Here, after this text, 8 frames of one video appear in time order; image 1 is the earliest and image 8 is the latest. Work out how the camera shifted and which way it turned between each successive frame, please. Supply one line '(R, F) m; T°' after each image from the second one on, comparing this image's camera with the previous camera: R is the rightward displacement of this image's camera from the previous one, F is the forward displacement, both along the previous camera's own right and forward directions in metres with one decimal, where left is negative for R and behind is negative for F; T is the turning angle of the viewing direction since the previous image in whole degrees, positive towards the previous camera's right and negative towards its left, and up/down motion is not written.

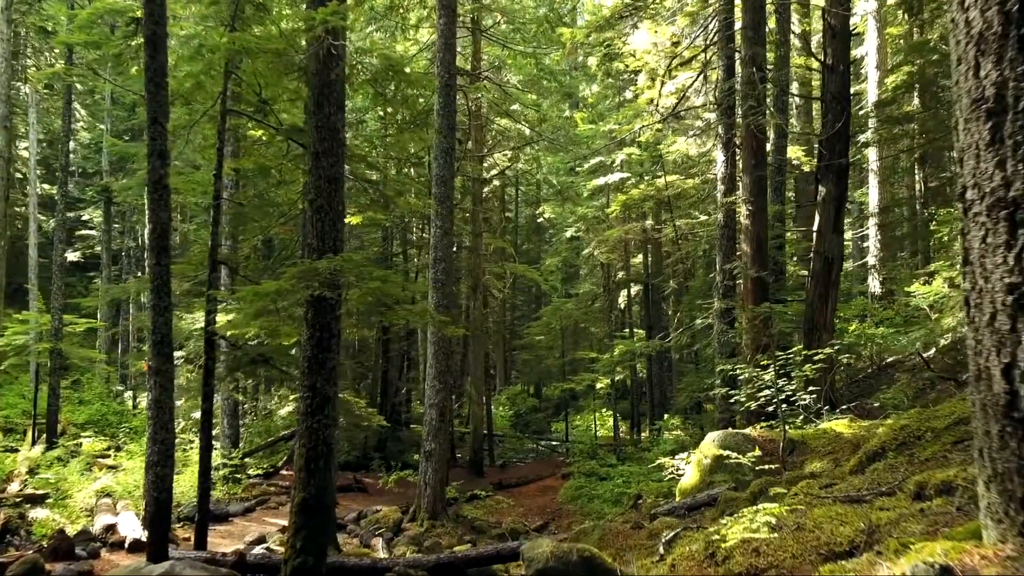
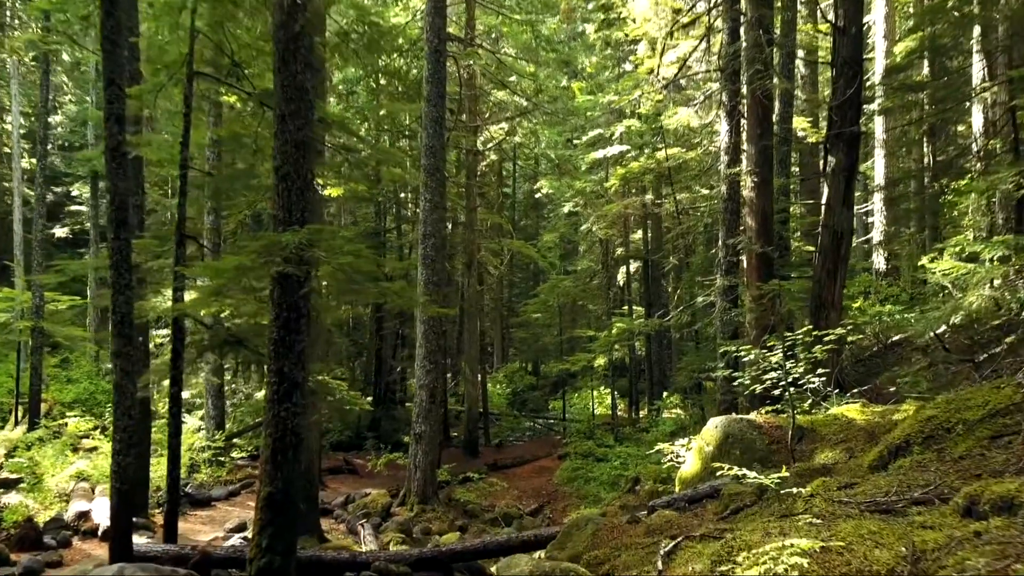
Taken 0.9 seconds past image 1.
(+0.1, +0.5) m; 0°
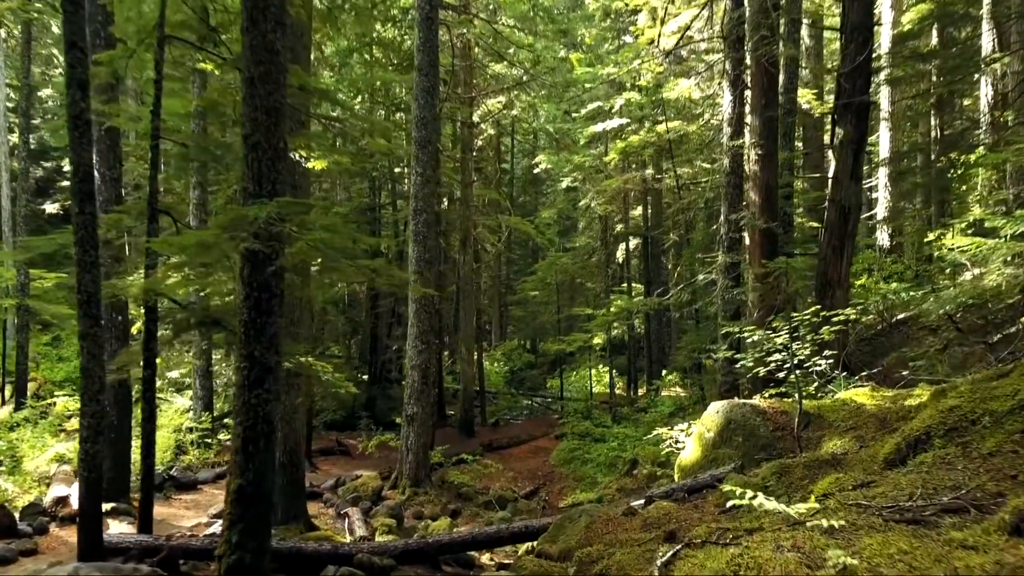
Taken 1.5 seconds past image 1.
(+0.1, +0.4) m; 0°
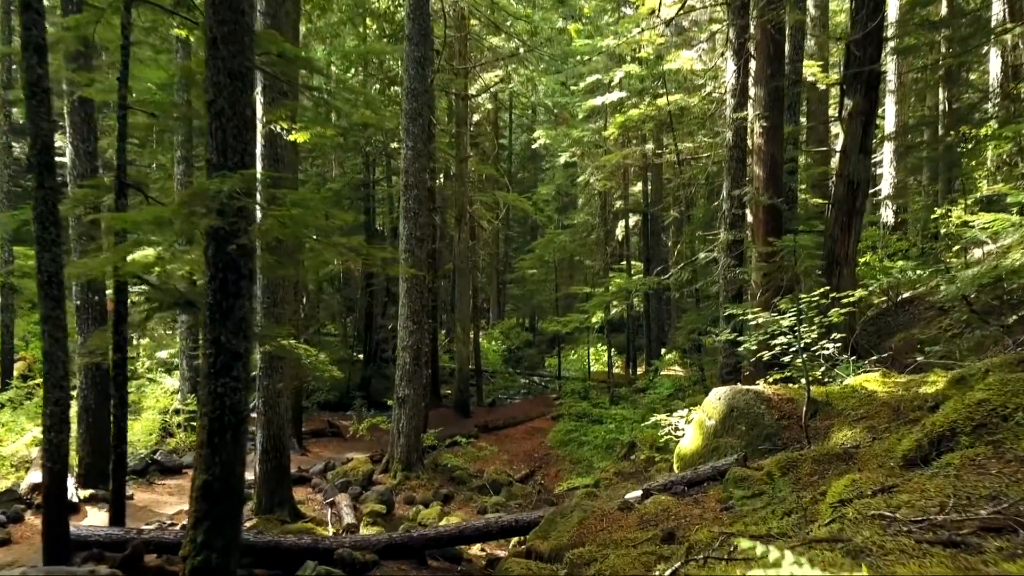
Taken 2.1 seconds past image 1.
(+0.1, +0.4) m; 0°
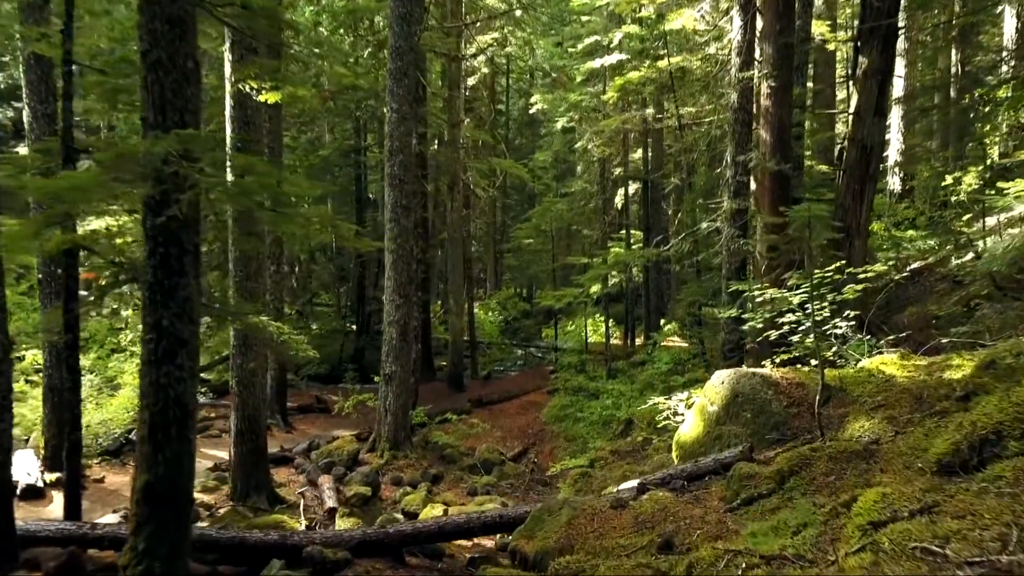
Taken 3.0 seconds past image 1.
(+0.1, +0.5) m; 0°
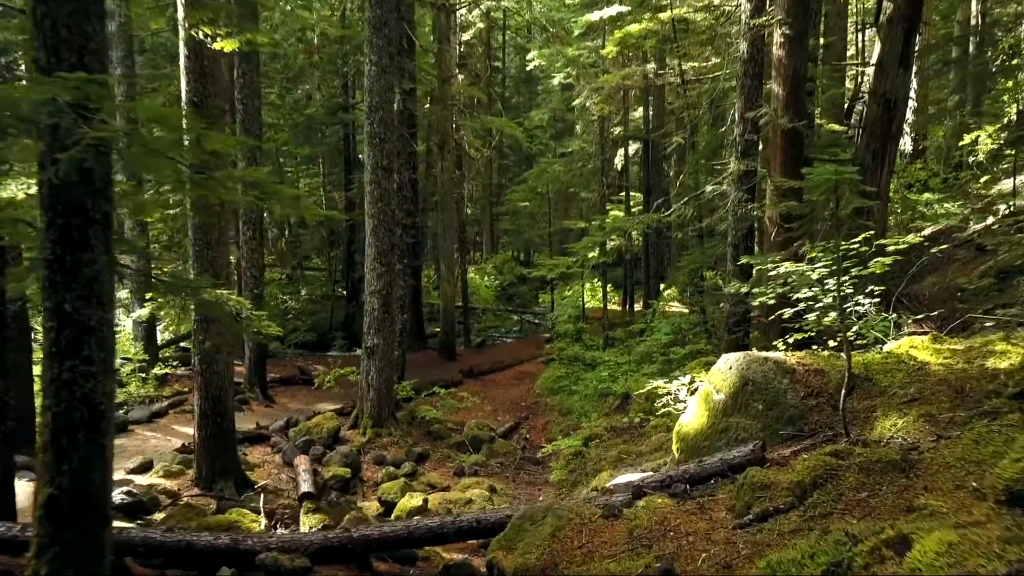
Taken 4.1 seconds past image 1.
(+0.1, +0.7) m; 0°
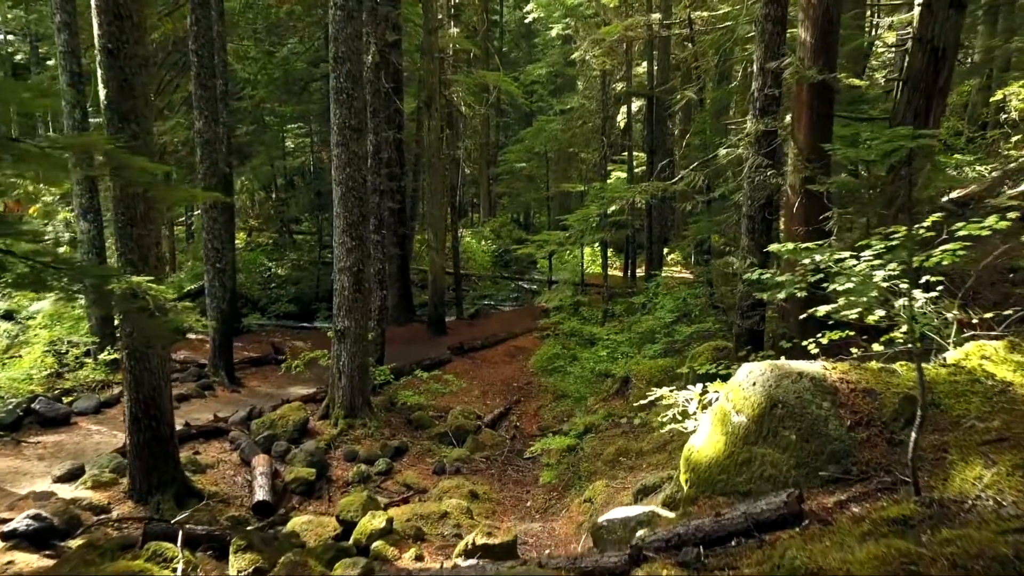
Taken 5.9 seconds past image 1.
(+0.2, +1.1) m; 0°
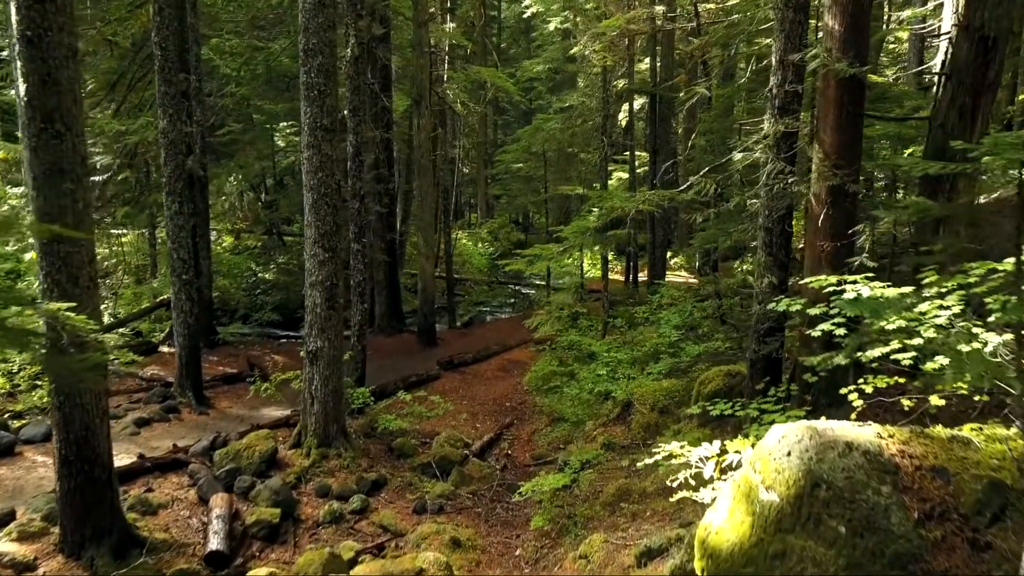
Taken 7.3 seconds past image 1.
(+0.1, +0.8) m; 0°
